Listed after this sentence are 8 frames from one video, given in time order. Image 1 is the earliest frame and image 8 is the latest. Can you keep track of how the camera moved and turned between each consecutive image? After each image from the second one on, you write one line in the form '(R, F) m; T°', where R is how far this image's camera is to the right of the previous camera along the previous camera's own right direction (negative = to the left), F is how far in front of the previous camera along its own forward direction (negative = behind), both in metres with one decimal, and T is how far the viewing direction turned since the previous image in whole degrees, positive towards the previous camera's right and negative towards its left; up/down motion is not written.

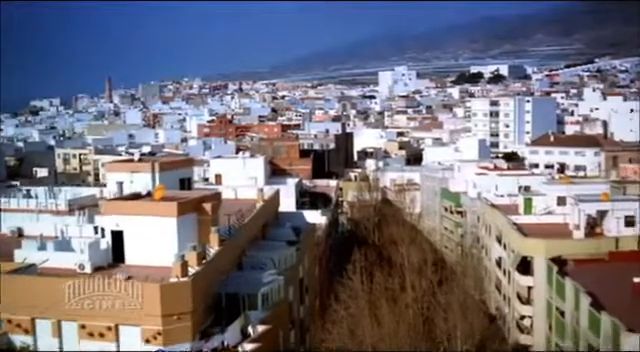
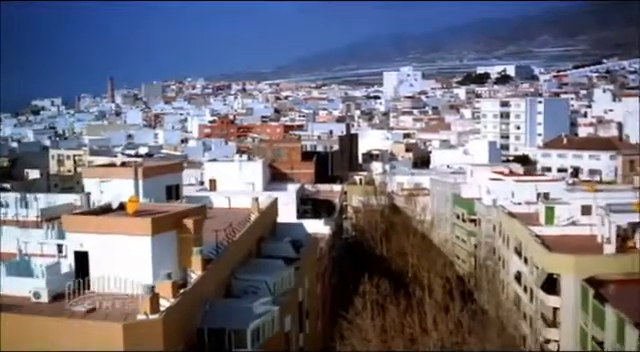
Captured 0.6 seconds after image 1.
(0.0, +1.0) m; 0°
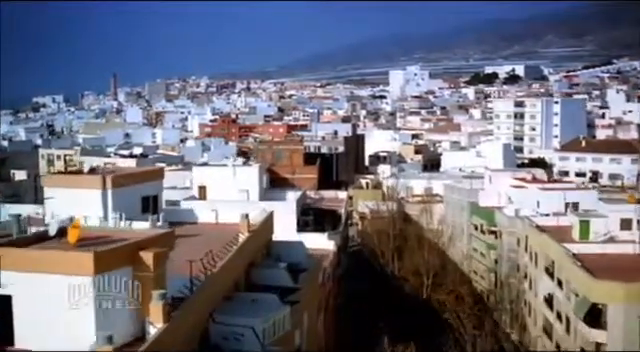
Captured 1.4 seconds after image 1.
(0.0, +1.3) m; 0°
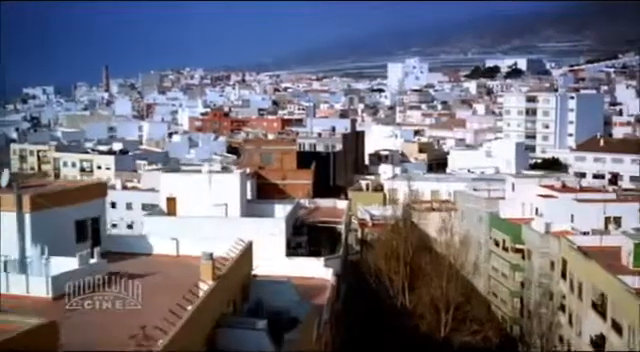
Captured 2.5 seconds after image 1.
(0.0, +1.9) m; 0°
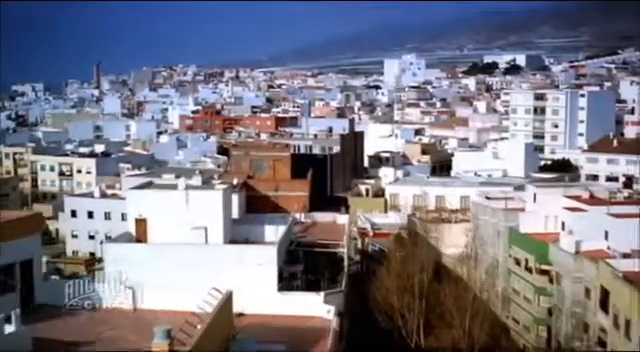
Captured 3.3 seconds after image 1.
(0.0, +1.4) m; 0°
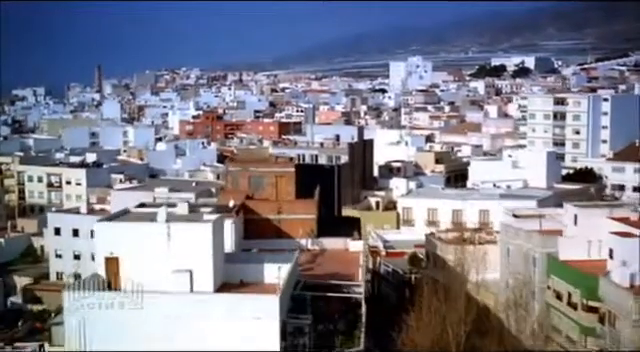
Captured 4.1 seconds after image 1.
(-0.1, +1.3) m; 0°
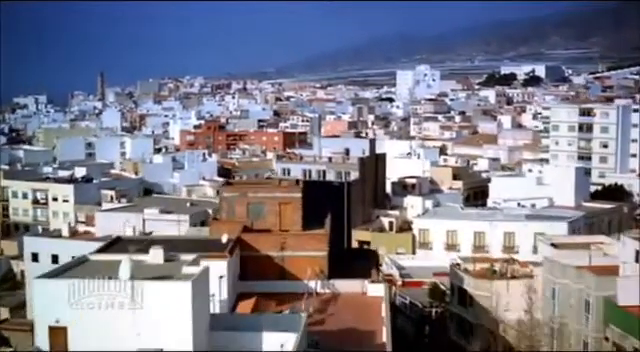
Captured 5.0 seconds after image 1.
(-0.1, +1.5) m; 0°
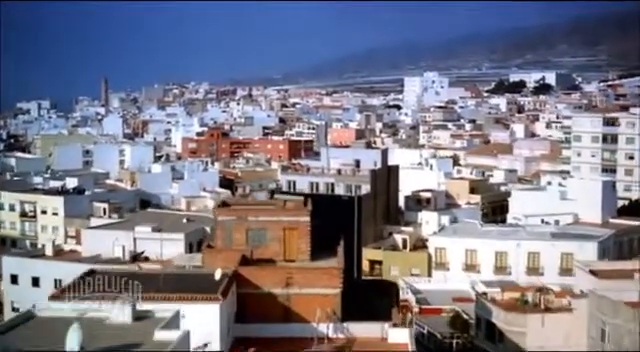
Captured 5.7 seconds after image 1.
(-0.1, +1.1) m; 0°
